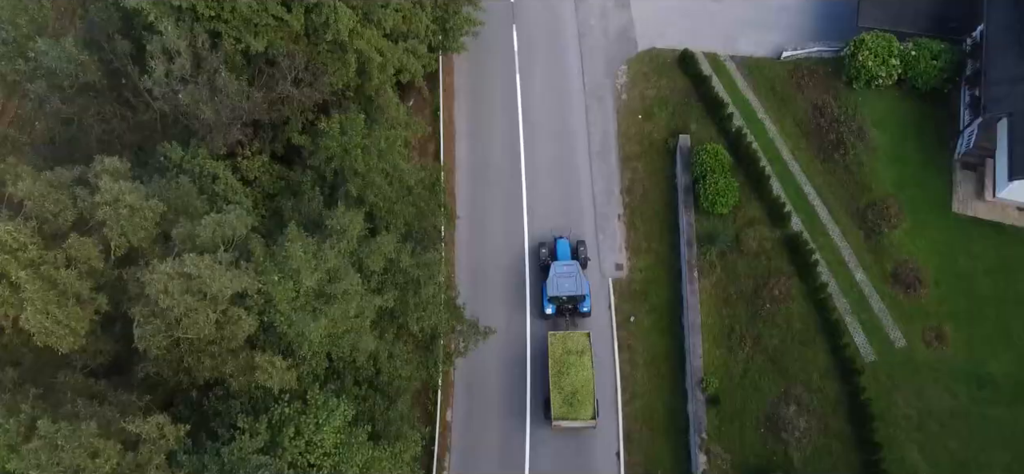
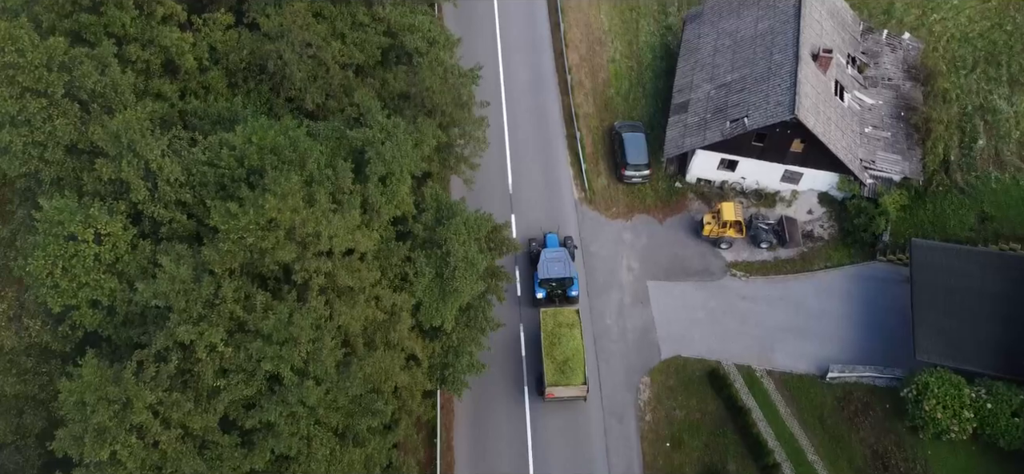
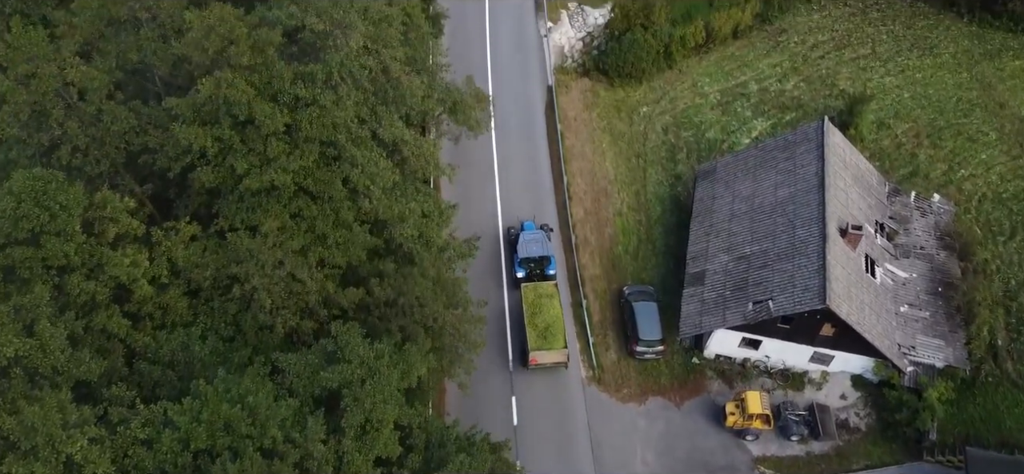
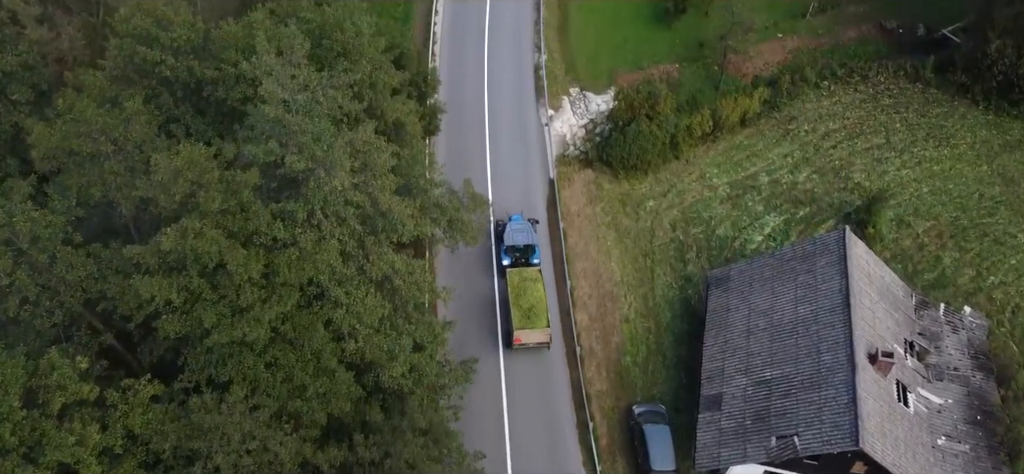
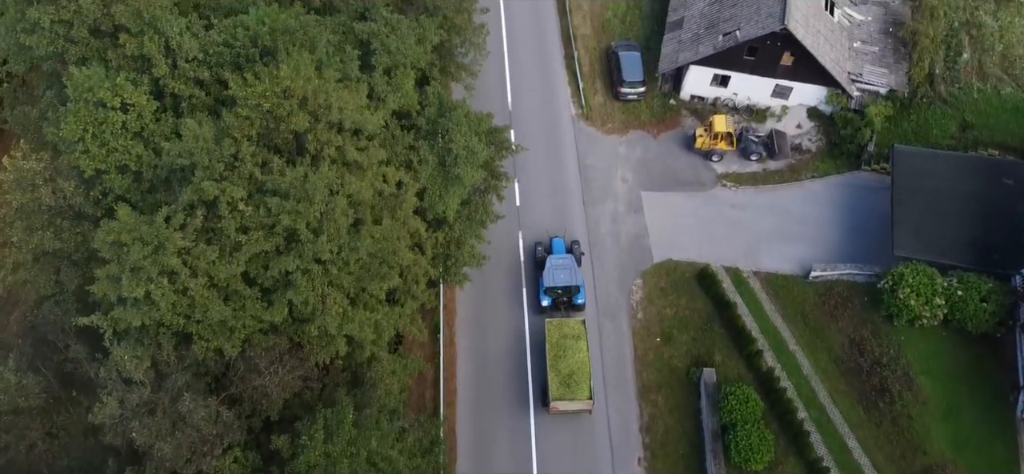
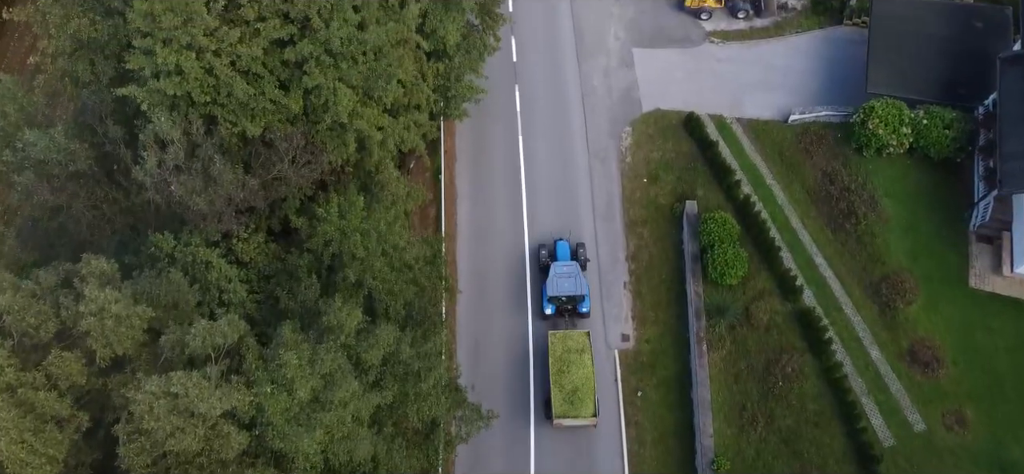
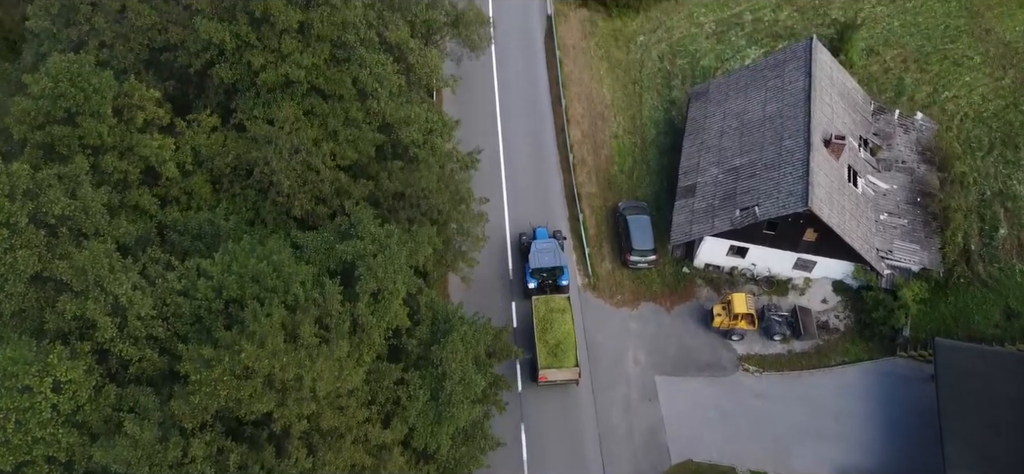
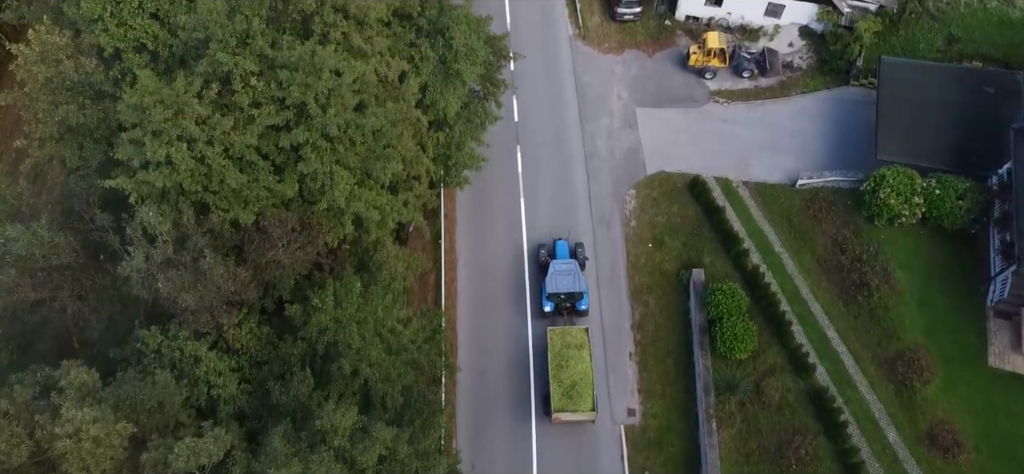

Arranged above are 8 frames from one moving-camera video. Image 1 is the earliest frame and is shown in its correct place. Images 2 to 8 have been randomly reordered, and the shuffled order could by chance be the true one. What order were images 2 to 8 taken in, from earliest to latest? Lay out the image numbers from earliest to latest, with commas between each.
6, 8, 5, 2, 7, 3, 4
